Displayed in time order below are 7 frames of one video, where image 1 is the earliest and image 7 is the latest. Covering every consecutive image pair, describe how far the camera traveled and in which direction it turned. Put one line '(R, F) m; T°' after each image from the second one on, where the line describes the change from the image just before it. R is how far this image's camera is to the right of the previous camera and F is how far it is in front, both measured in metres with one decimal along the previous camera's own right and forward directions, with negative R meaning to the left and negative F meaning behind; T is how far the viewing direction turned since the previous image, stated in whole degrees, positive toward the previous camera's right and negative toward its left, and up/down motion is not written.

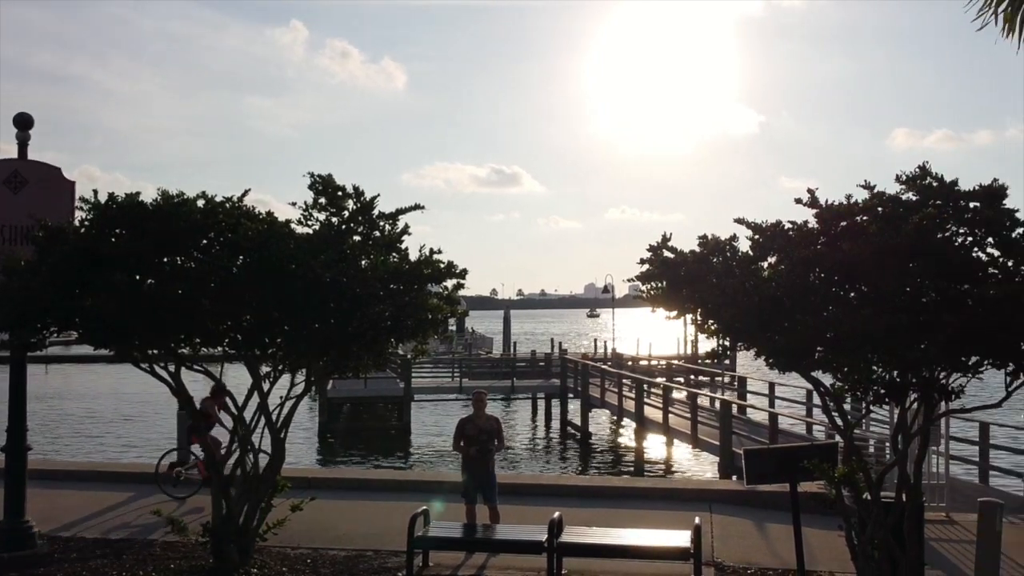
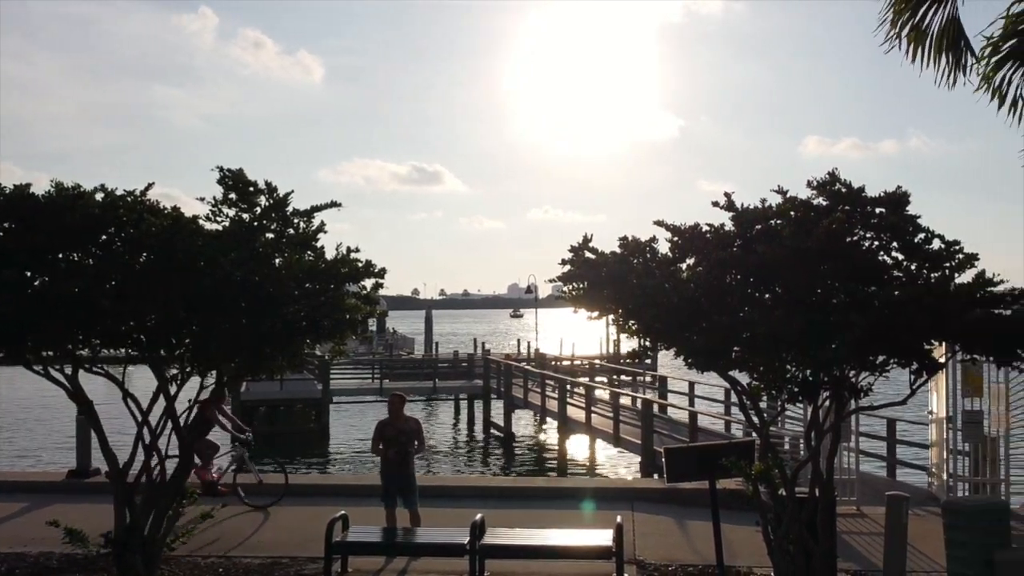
(0.0, 0.0) m; +4°
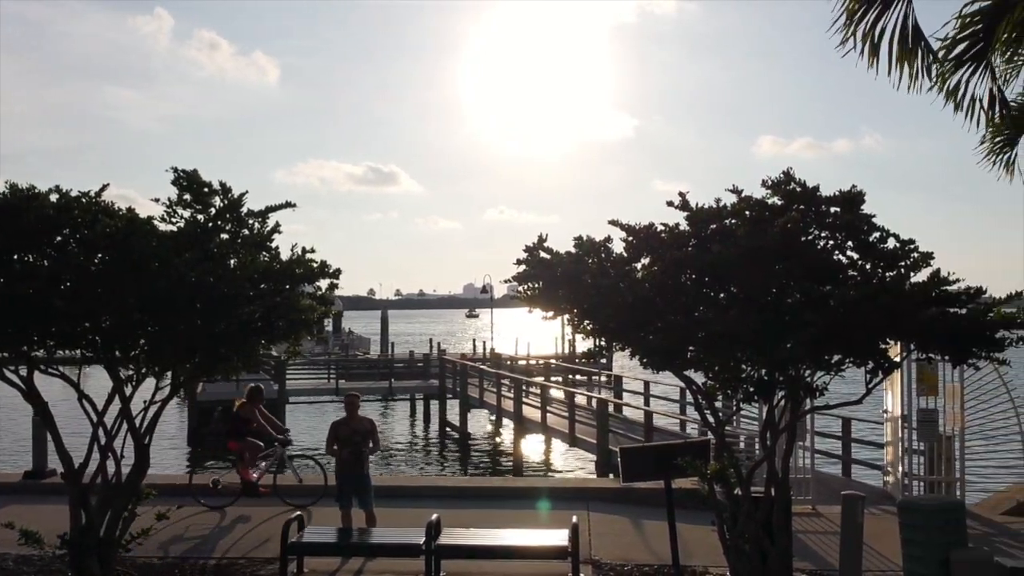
(0.0, +0.1) m; +2°
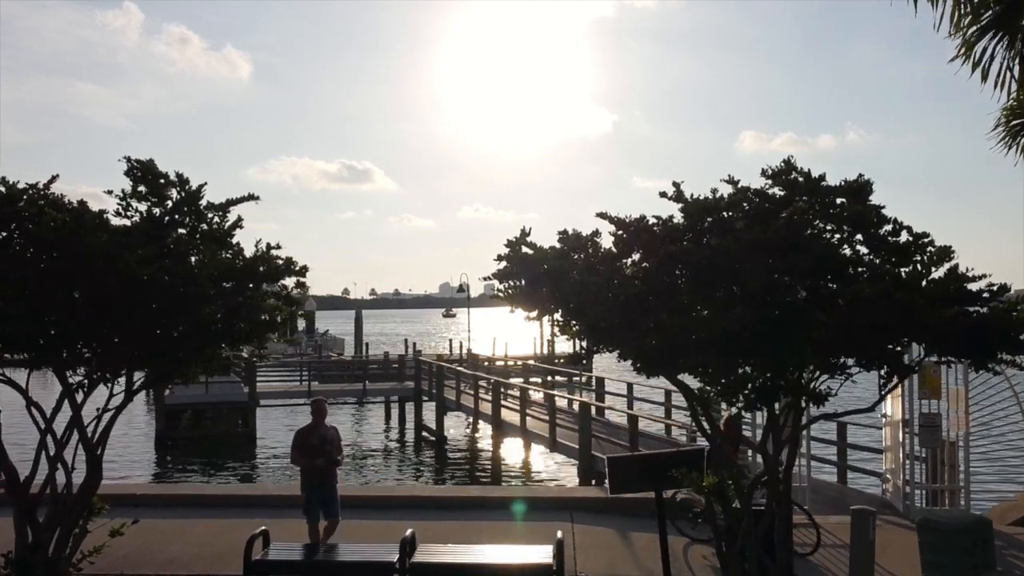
(0.0, +0.5) m; +1°
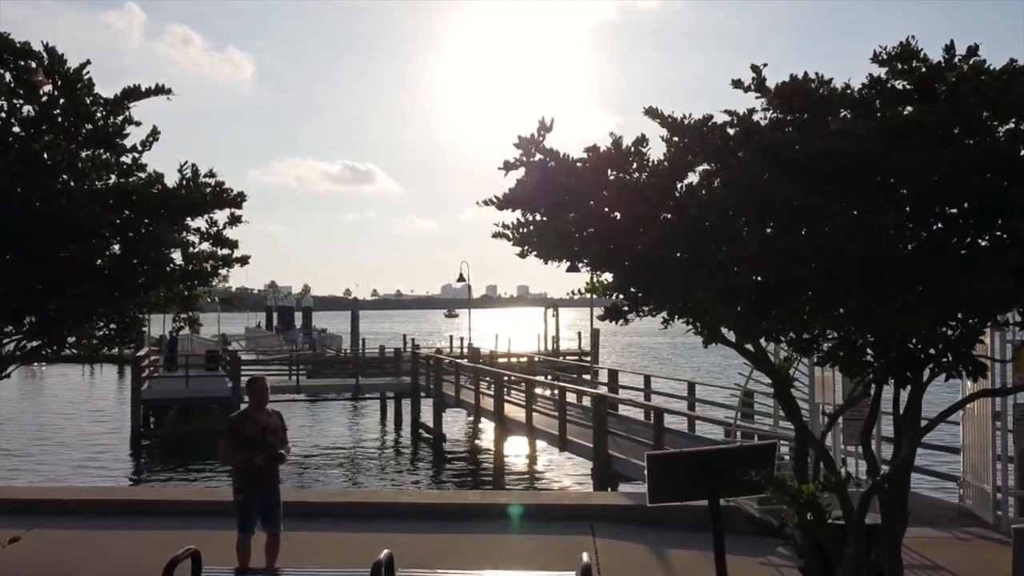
(-0.1, +1.7) m; 0°
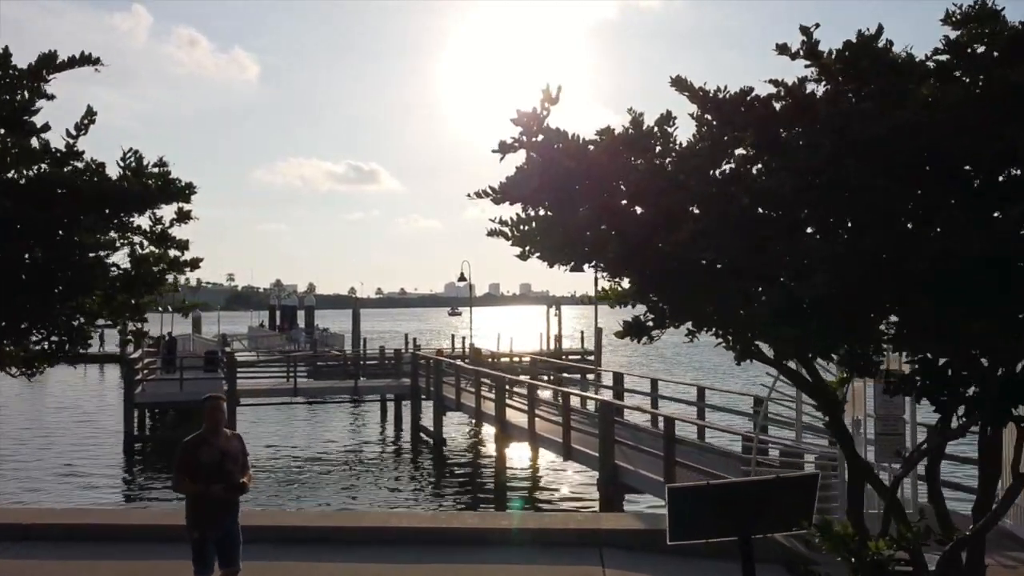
(0.0, +0.7) m; 0°
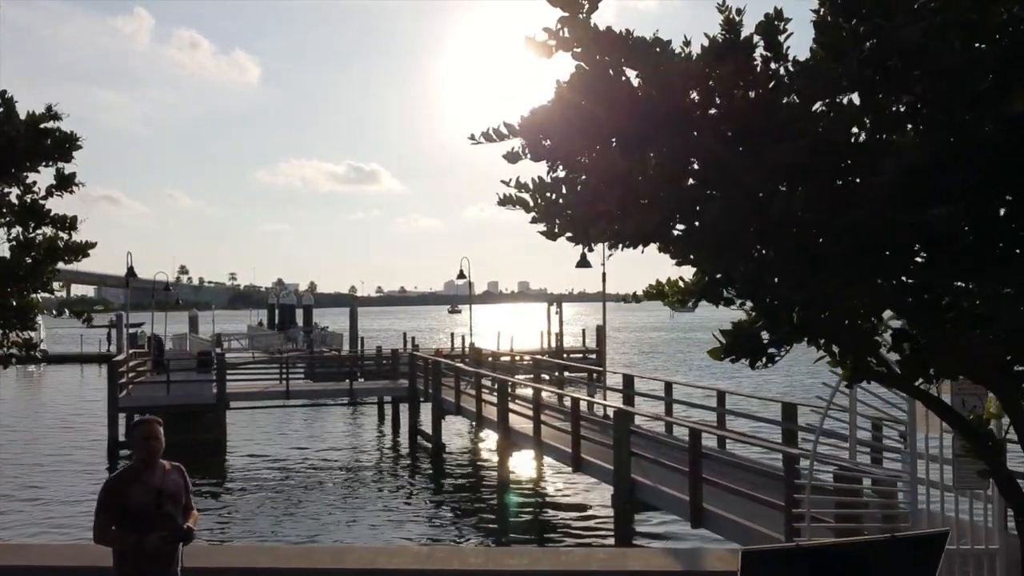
(-0.1, +1.2) m; 0°
